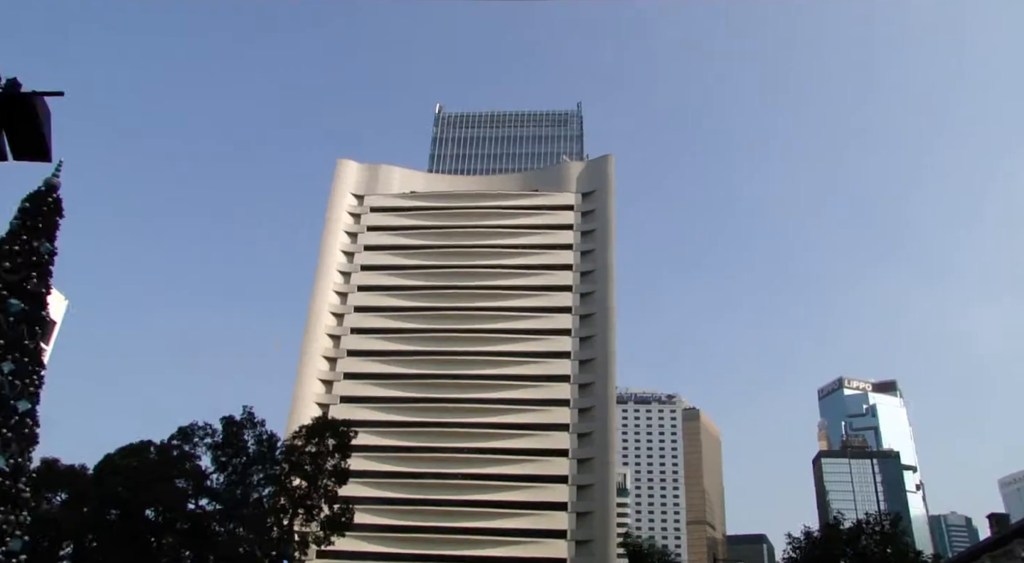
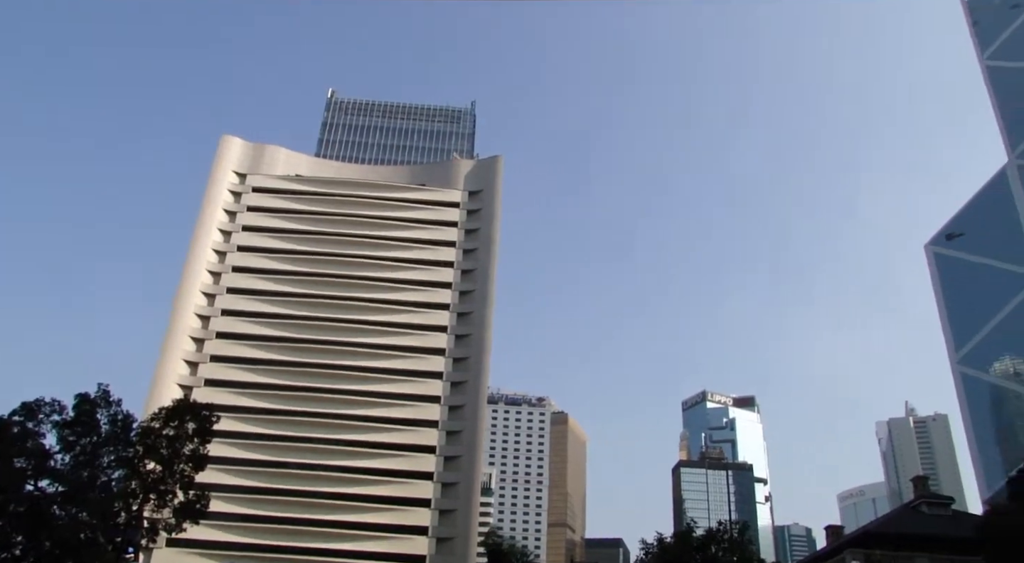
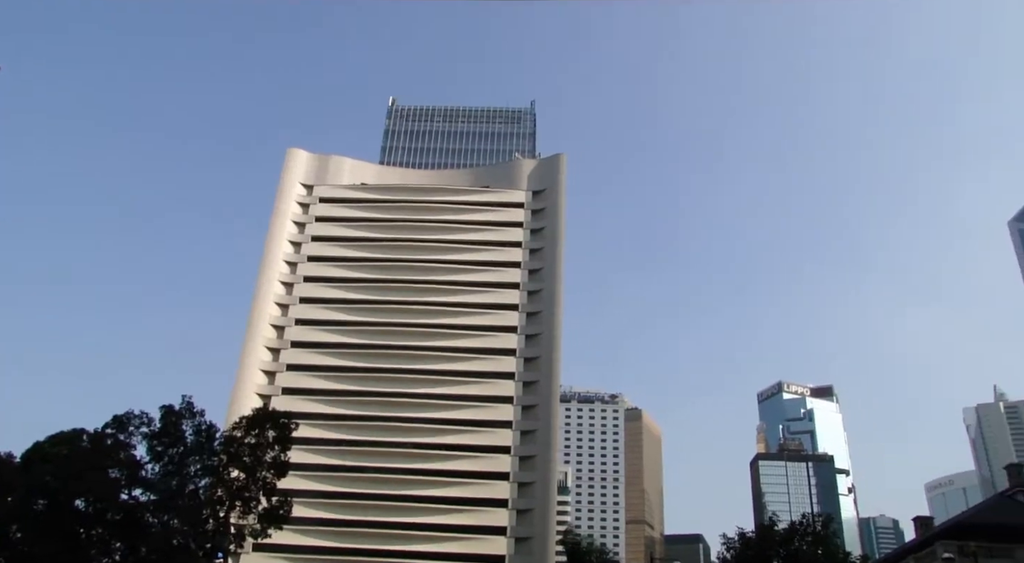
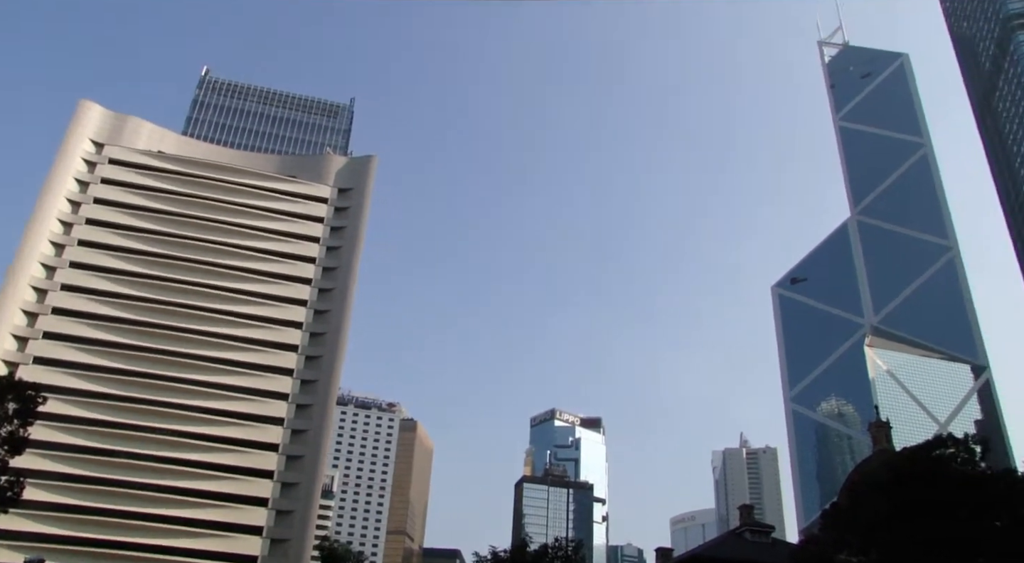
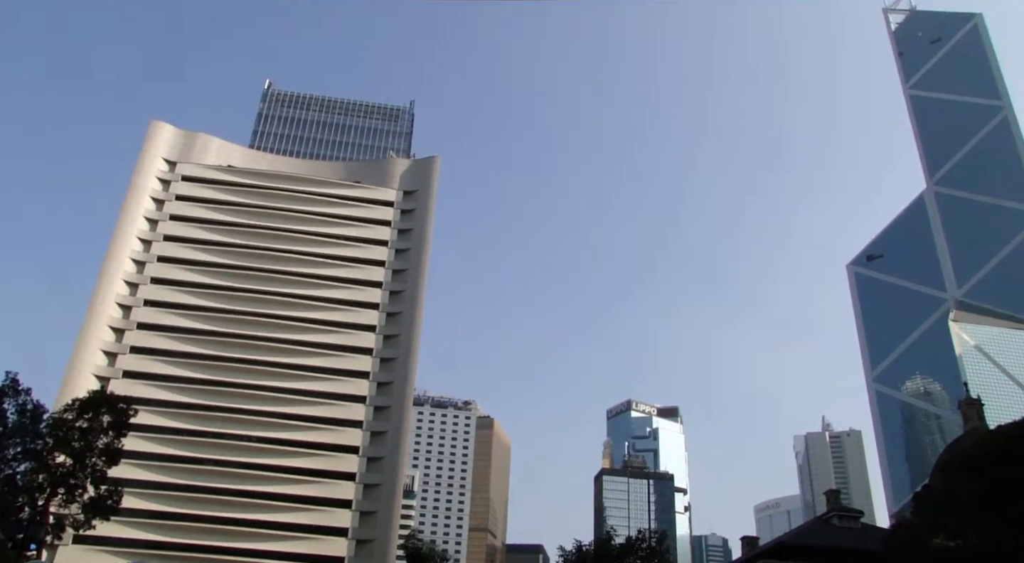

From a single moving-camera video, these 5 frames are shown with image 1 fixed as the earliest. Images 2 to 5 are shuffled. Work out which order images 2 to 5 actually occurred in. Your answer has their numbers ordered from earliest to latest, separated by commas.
3, 2, 5, 4
